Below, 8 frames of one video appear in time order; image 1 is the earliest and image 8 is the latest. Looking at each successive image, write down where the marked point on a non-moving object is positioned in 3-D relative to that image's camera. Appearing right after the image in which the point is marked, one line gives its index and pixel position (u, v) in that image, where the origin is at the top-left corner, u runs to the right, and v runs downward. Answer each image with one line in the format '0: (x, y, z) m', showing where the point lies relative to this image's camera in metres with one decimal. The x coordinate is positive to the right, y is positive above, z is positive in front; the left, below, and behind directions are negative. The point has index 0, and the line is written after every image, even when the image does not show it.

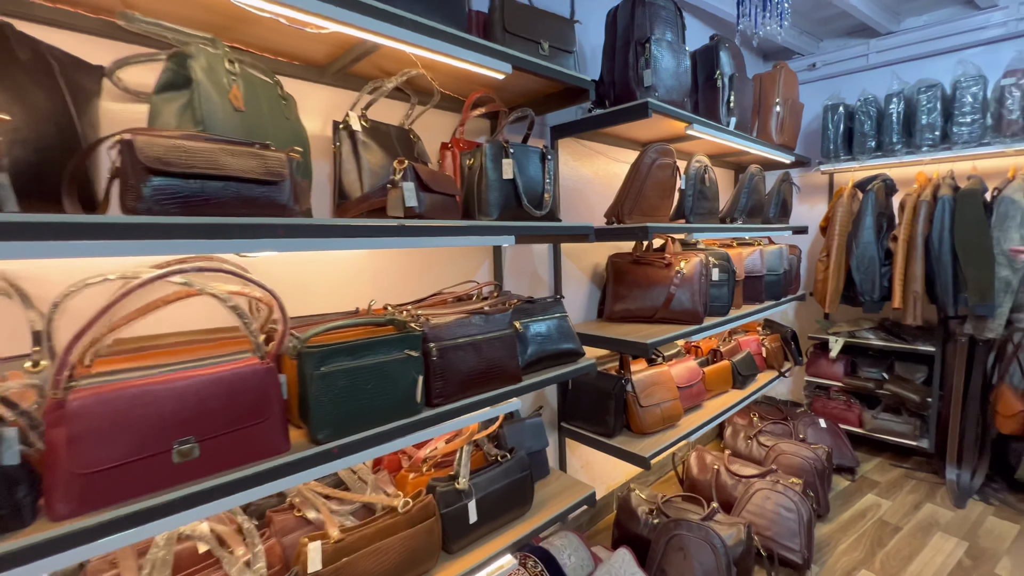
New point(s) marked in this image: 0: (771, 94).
0: (+1.3, +1.0, +2.3) m
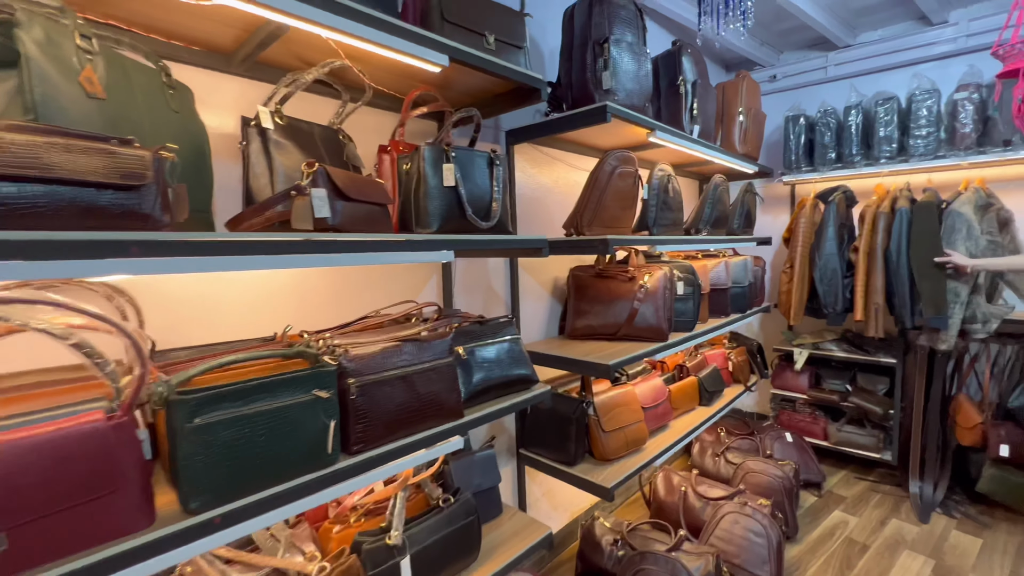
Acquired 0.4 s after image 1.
0: (+1.1, +0.9, +2.2) m
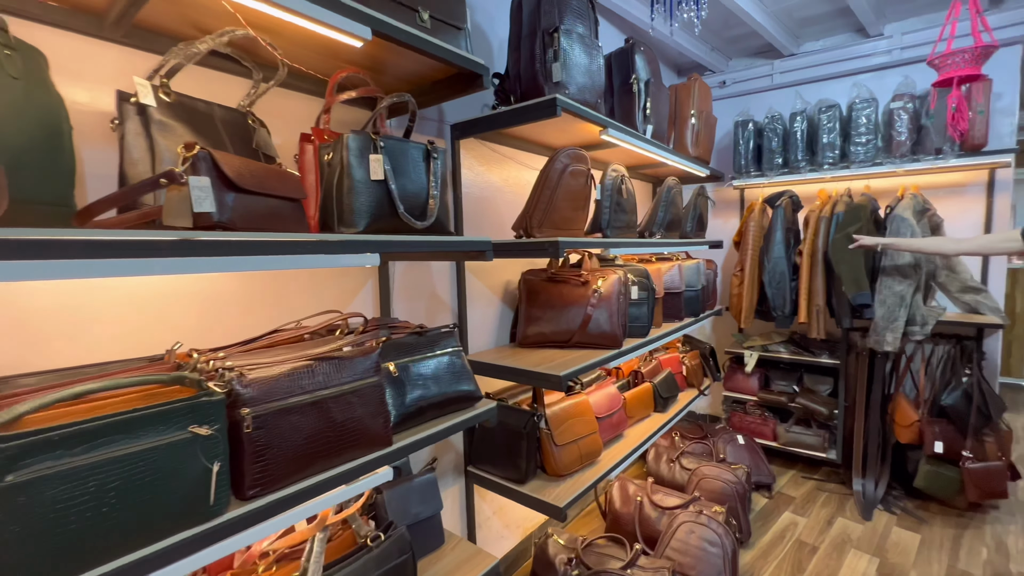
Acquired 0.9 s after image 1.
0: (+0.9, +0.9, +2.2) m
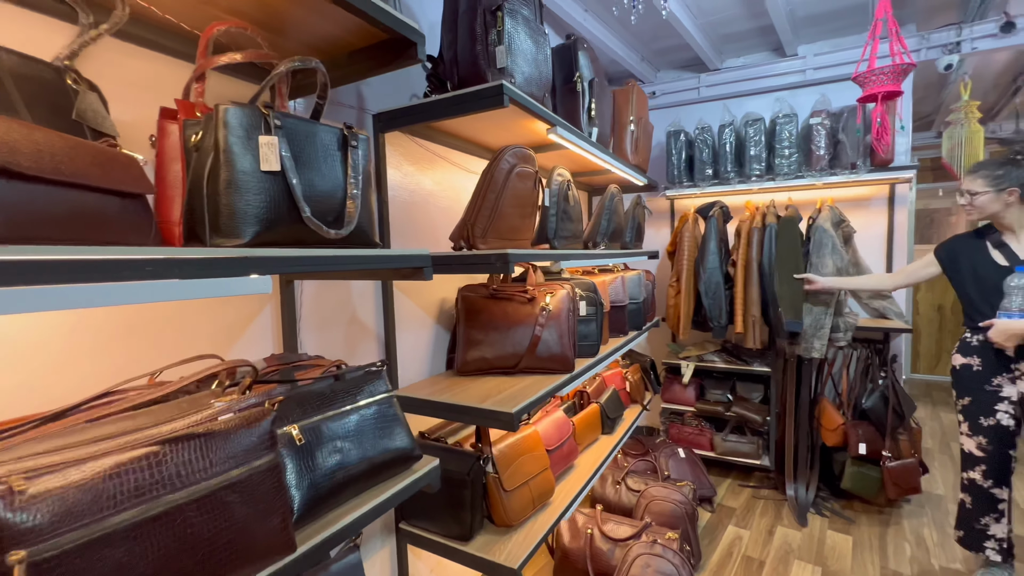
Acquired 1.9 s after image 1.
0: (+0.5, +0.8, +2.1) m
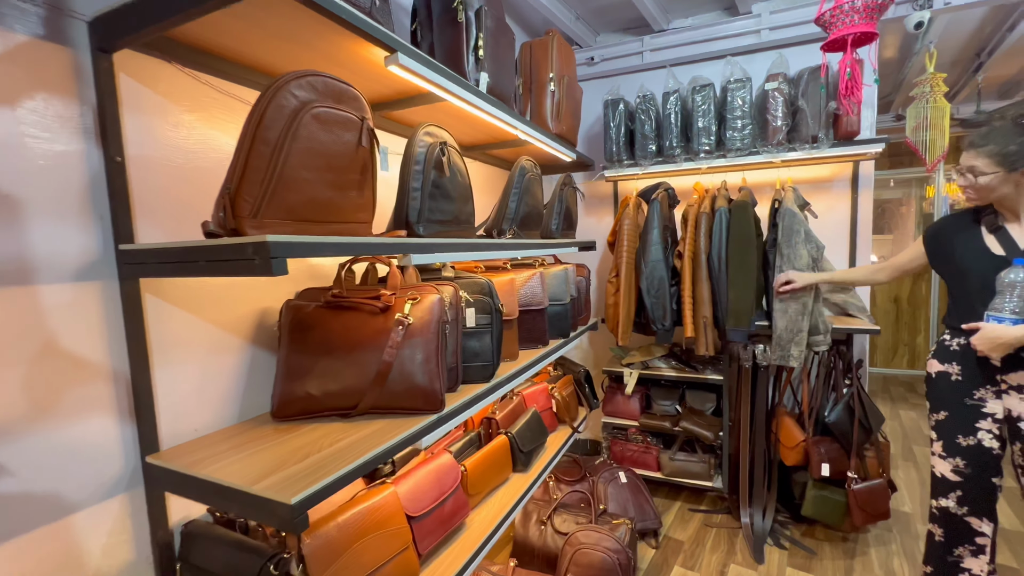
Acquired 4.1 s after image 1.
0: (+0.1, +0.8, +1.7) m
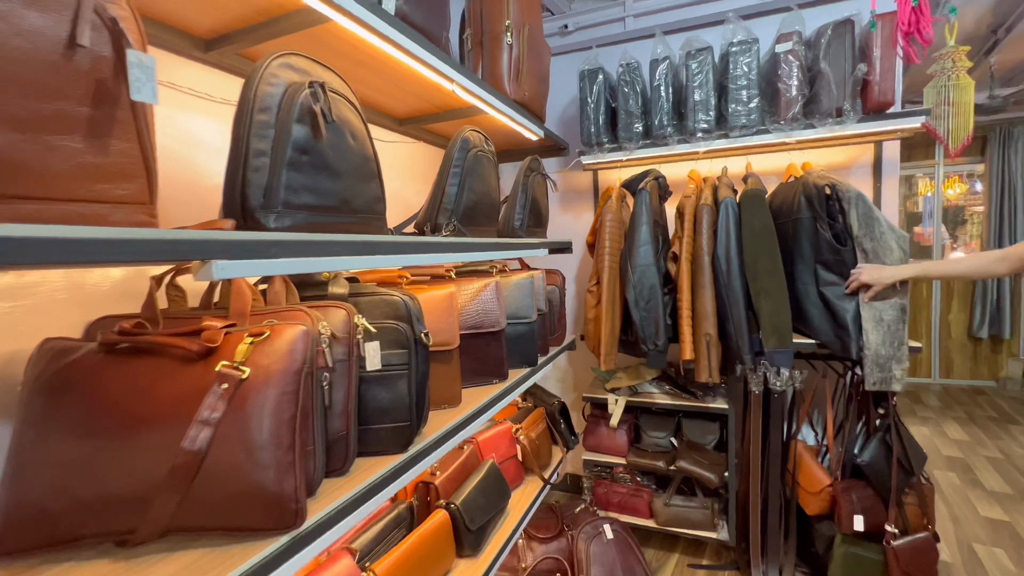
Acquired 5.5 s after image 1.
0: (0.0, +0.8, +1.3) m
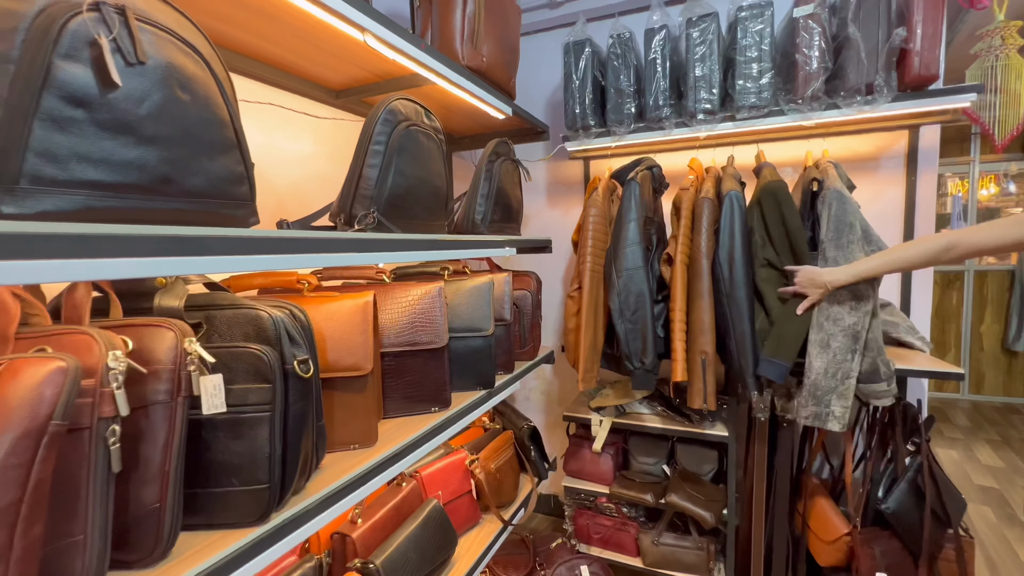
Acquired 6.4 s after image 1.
0: (-0.2, +0.8, +1.1) m
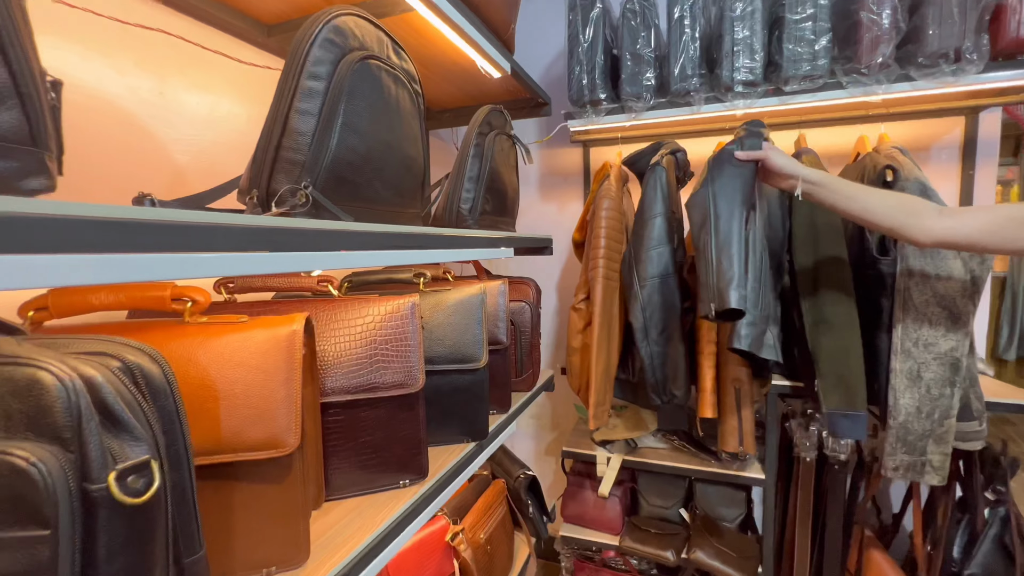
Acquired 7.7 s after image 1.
0: (-0.1, +0.8, +0.8) m
